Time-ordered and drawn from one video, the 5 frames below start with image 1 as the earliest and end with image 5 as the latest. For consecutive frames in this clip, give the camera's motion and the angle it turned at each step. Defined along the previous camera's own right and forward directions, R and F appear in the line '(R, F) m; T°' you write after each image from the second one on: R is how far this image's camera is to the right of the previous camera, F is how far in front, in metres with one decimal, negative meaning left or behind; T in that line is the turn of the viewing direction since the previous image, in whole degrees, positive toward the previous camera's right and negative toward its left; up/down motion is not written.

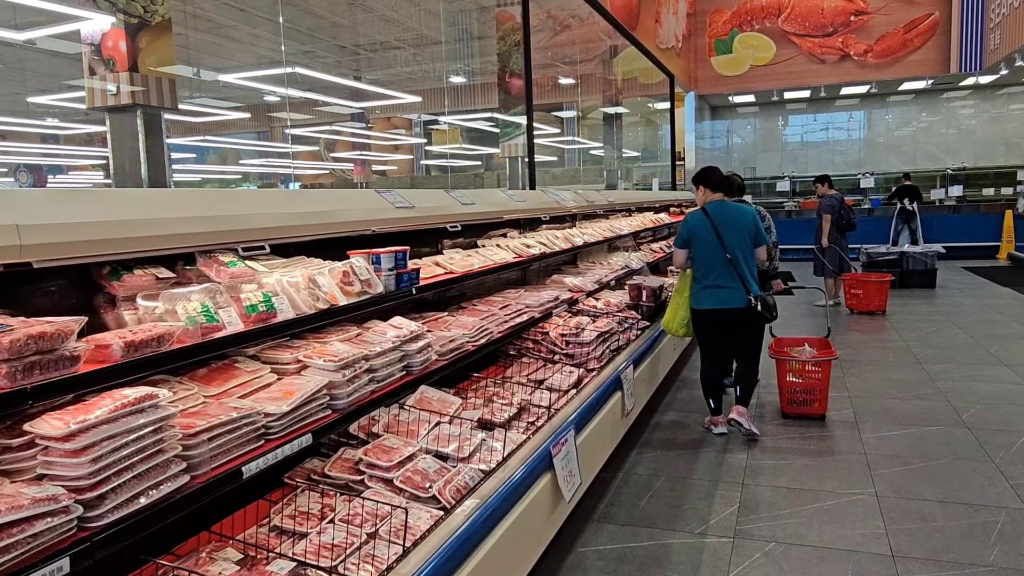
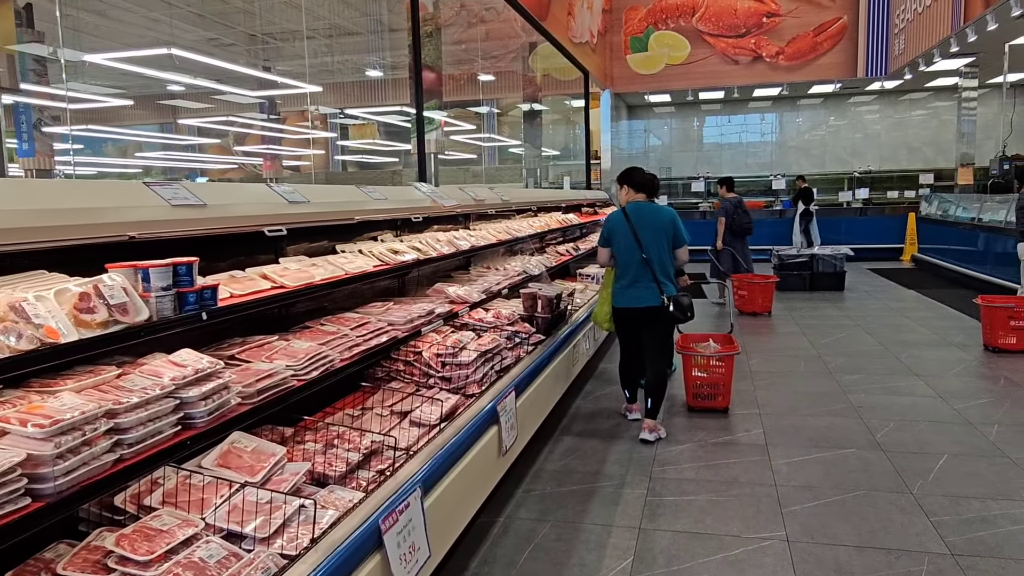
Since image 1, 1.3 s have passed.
(+0.2, +0.5) m; +6°
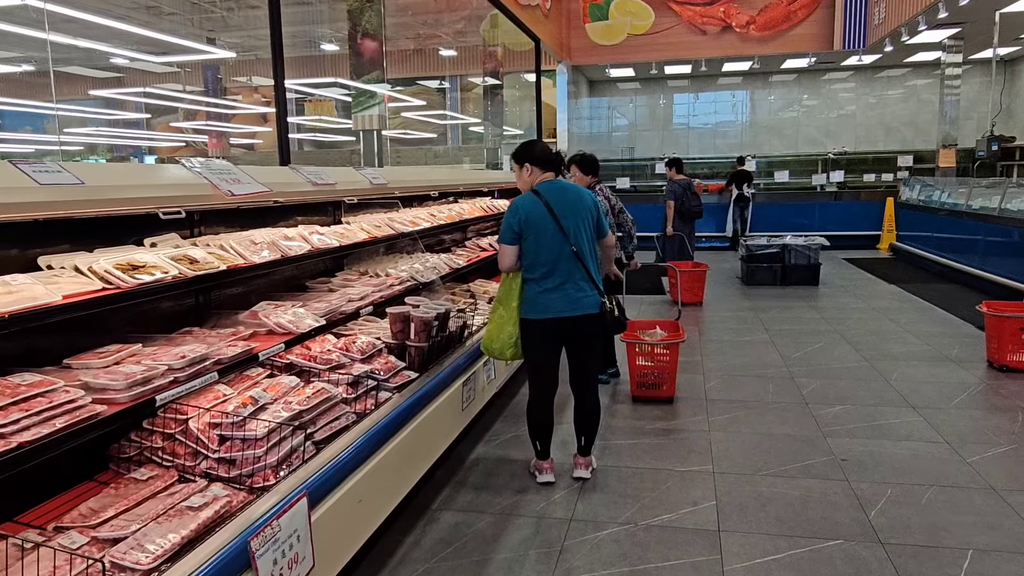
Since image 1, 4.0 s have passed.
(+0.4, +1.1) m; +2°
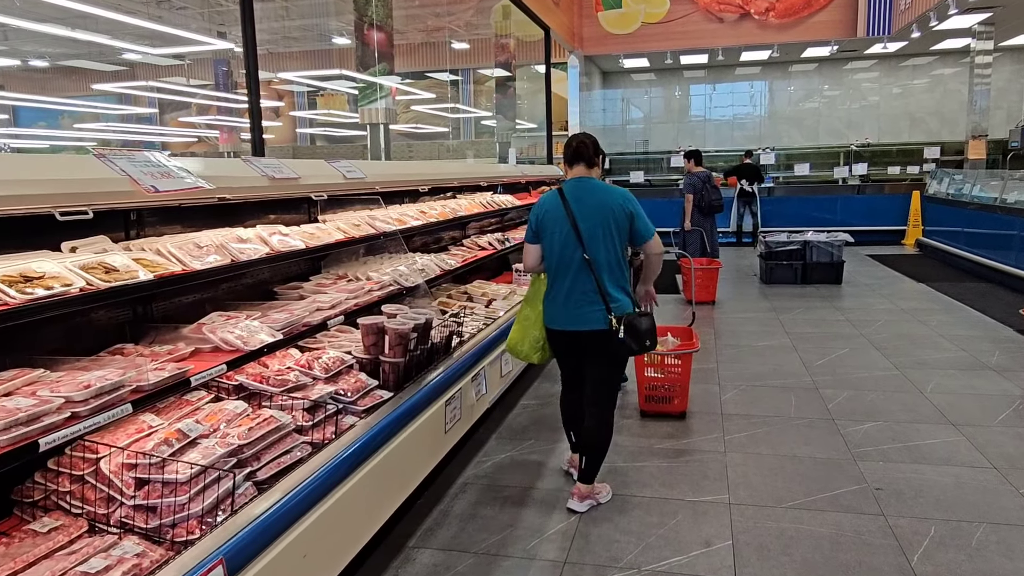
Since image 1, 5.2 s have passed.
(+0.1, +0.3) m; -1°
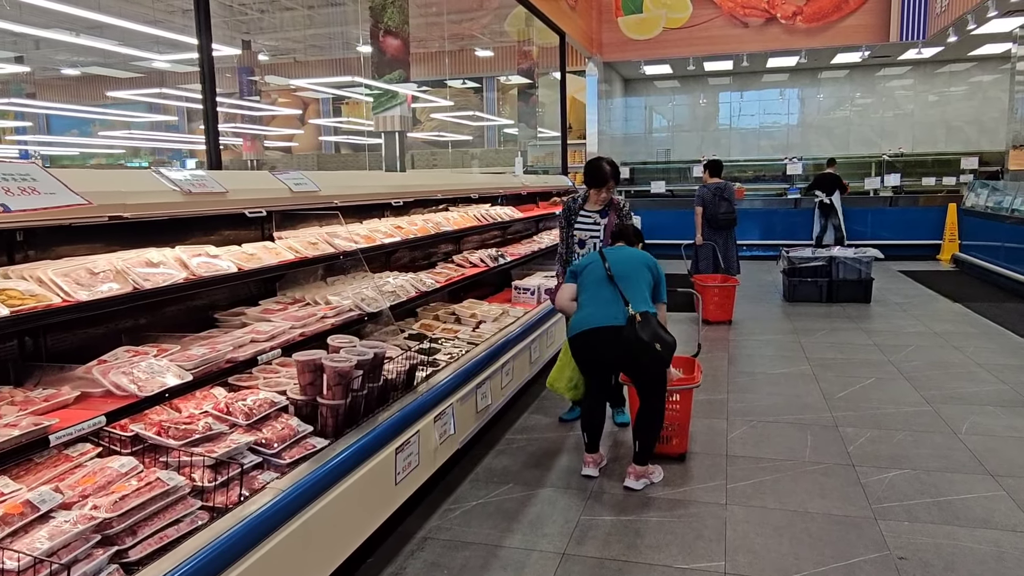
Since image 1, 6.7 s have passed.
(+0.2, +0.3) m; -2°
